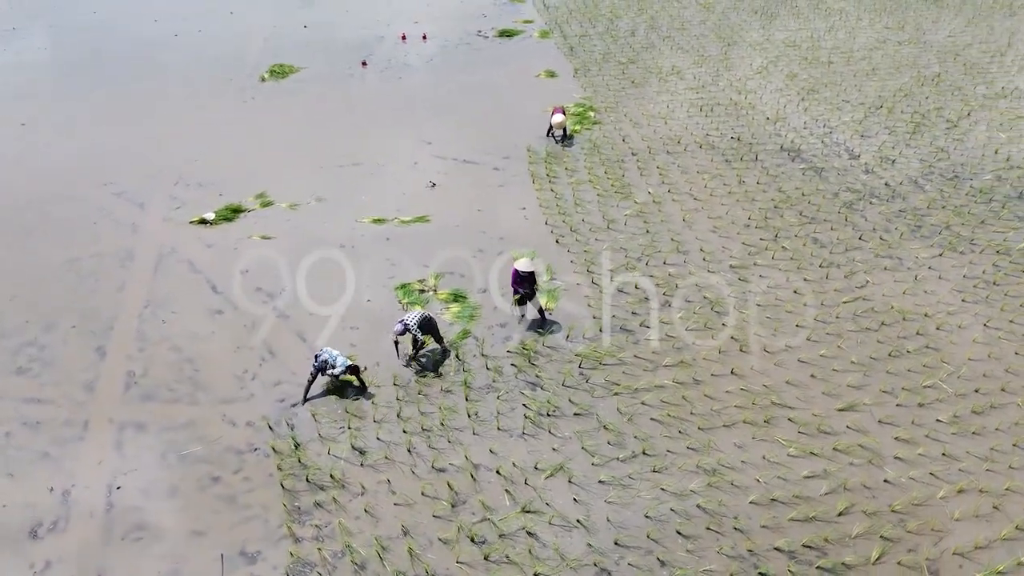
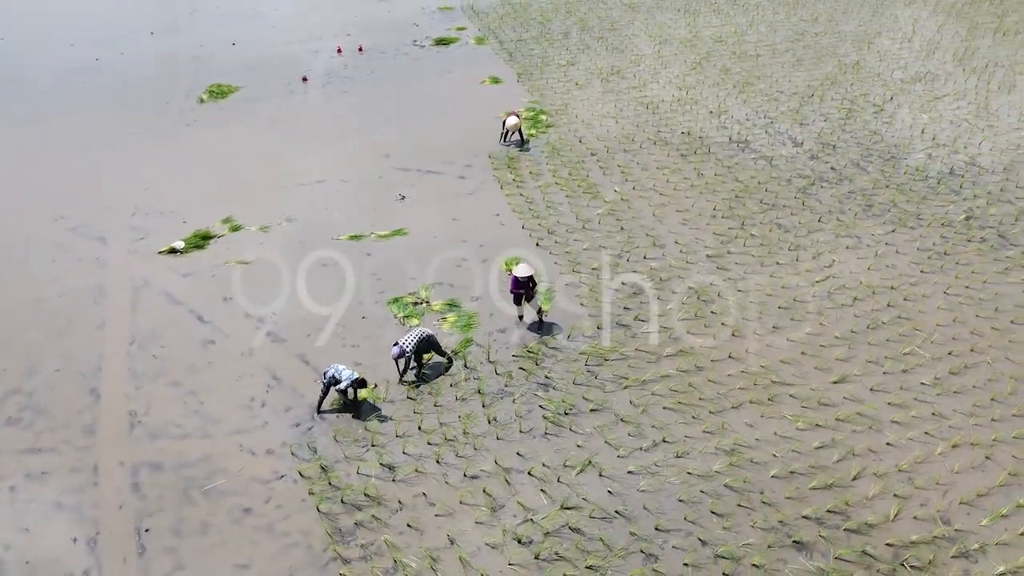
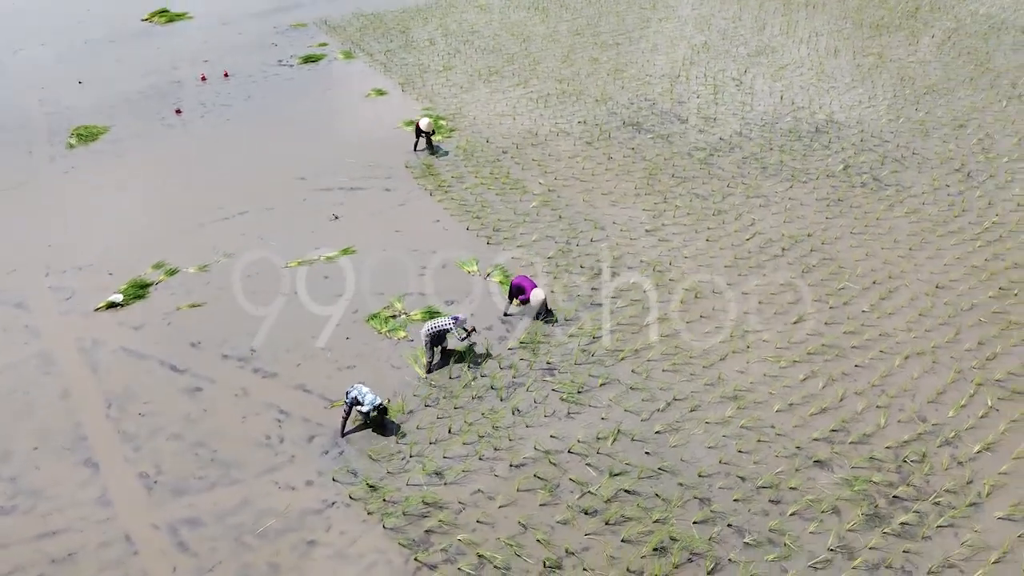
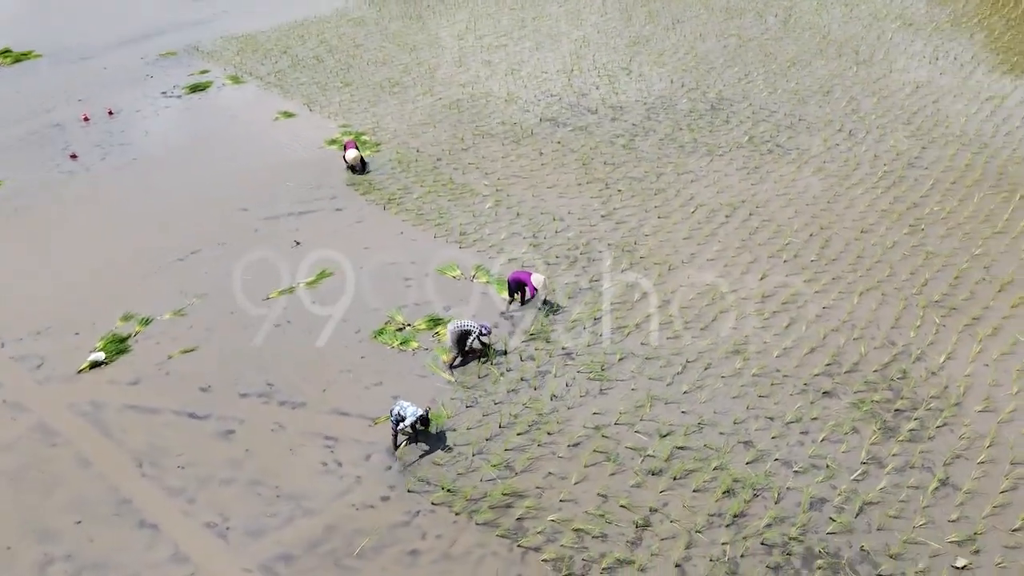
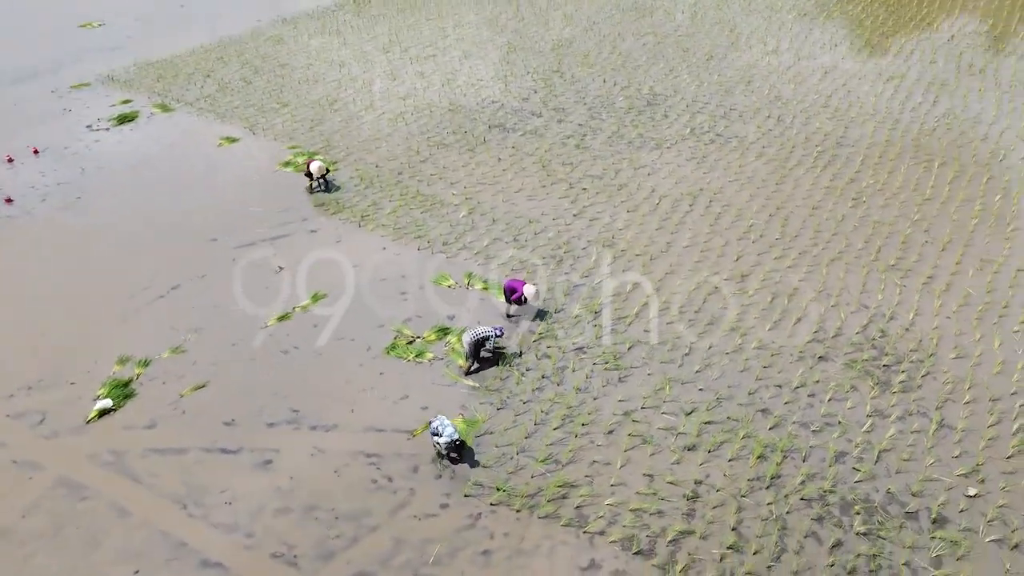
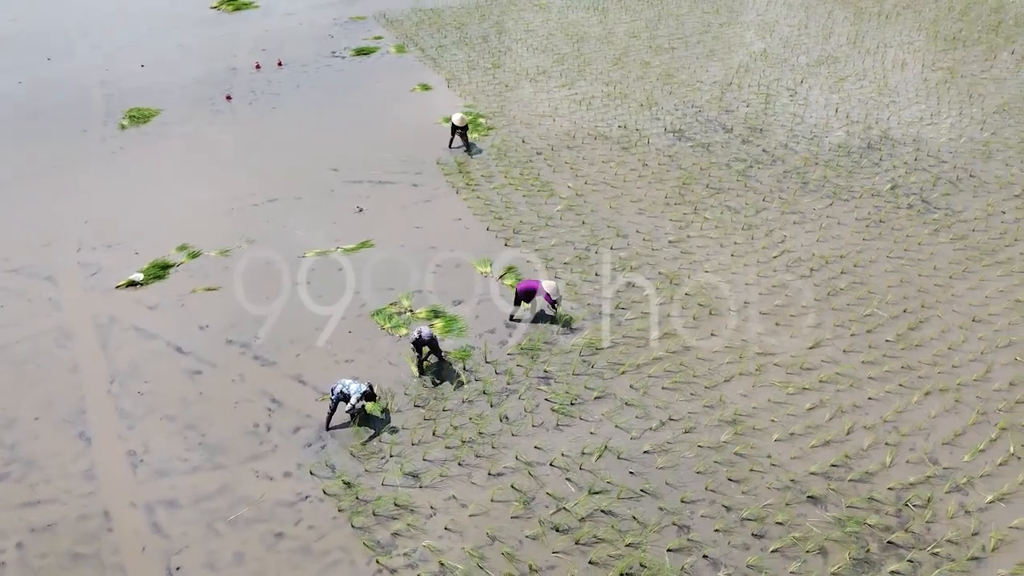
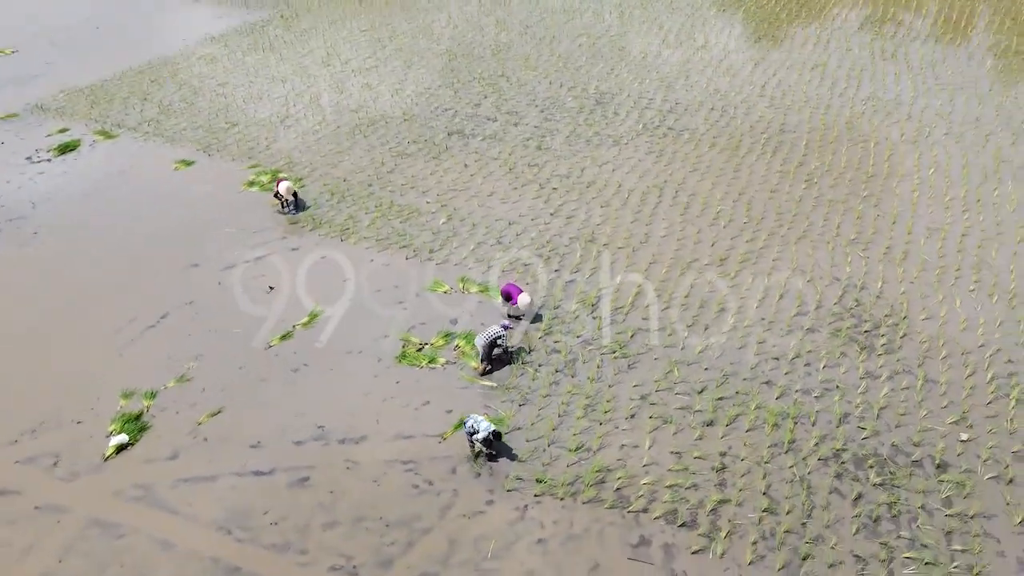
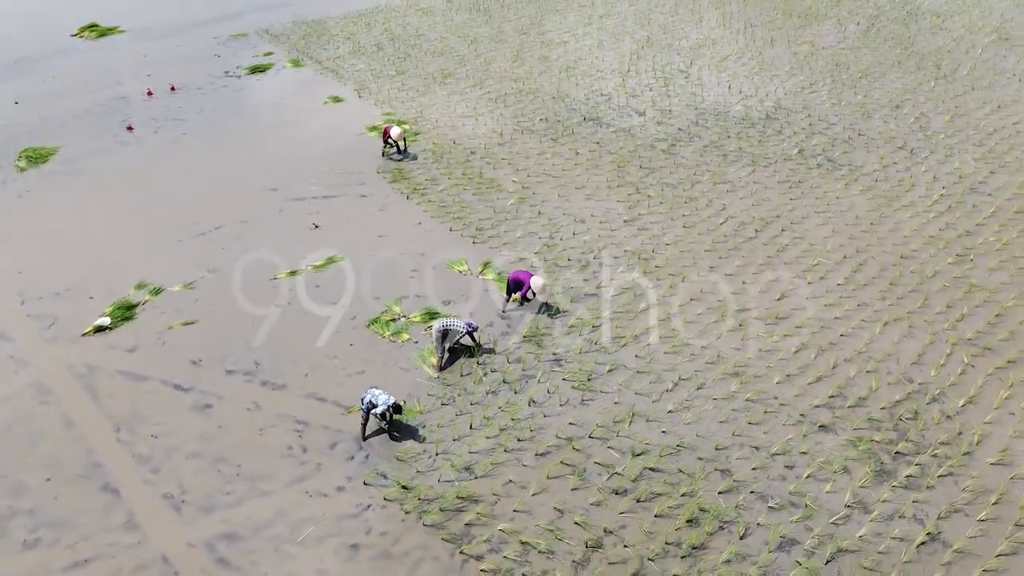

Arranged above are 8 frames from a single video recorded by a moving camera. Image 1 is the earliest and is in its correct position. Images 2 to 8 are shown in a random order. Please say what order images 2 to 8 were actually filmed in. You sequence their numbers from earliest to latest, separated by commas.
2, 6, 3, 8, 4, 5, 7
